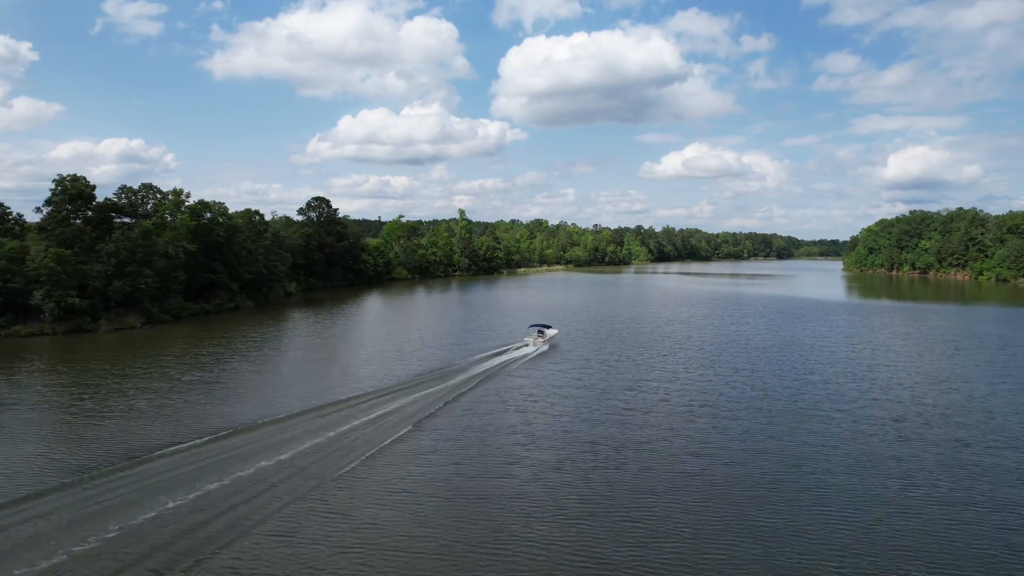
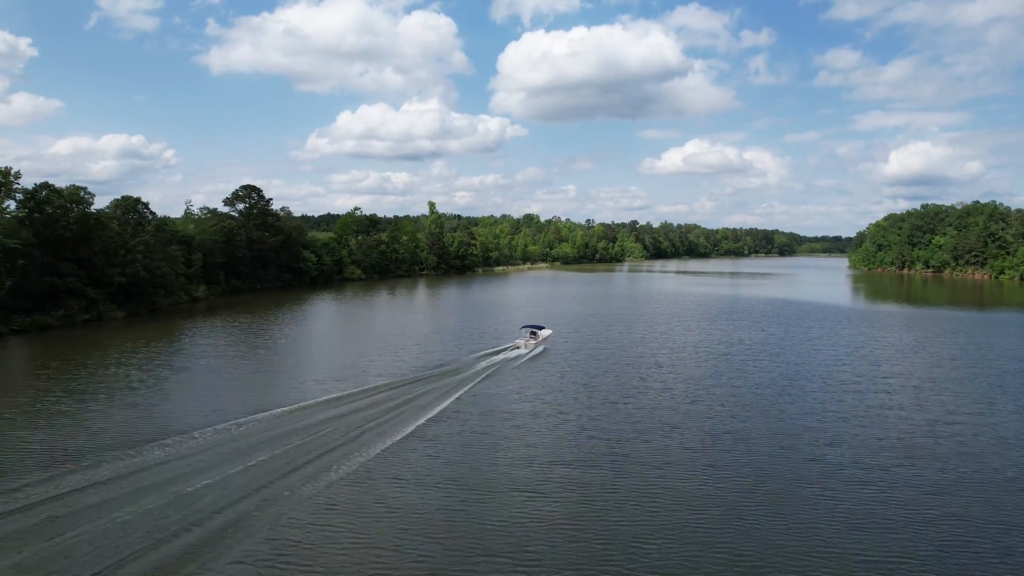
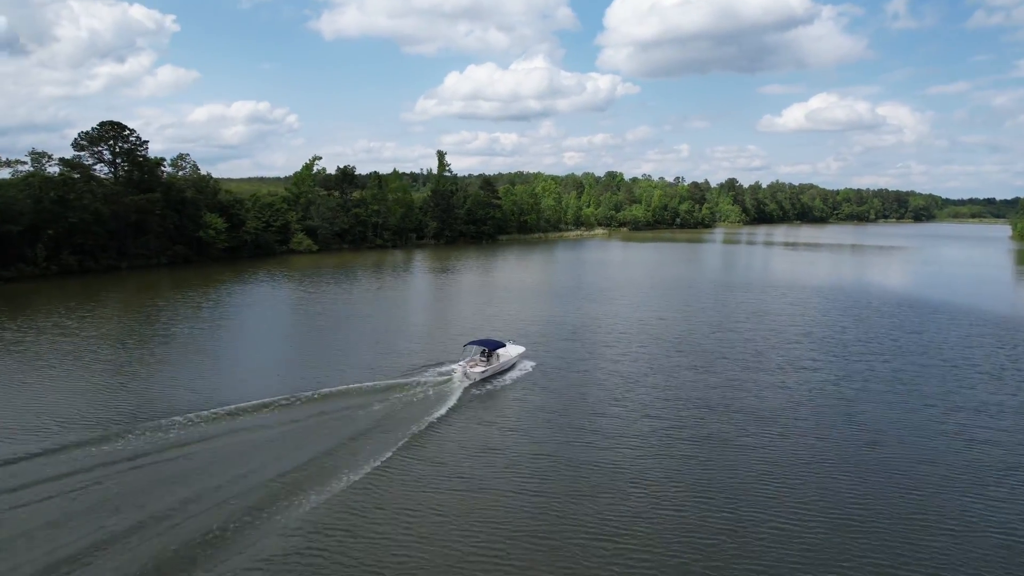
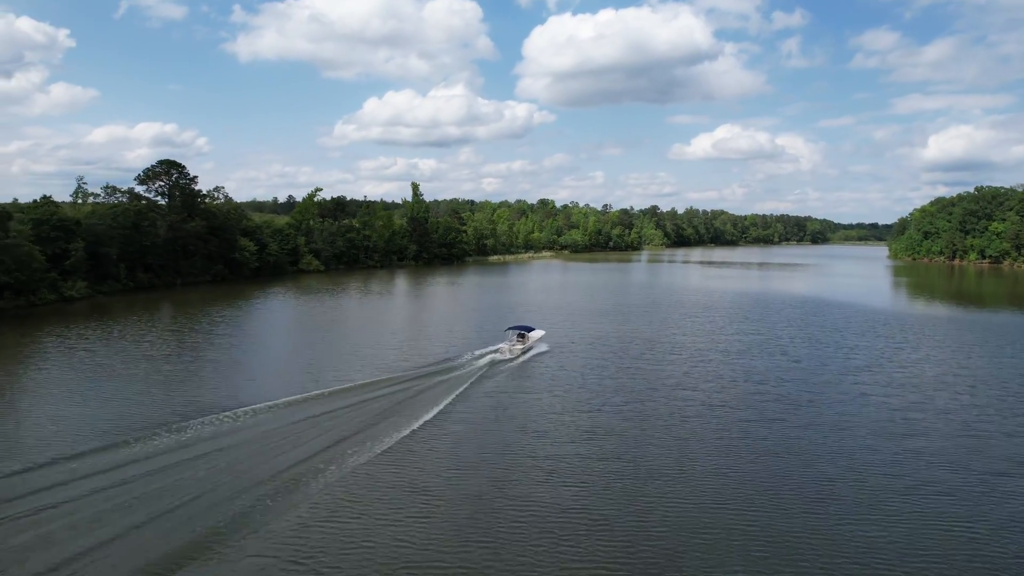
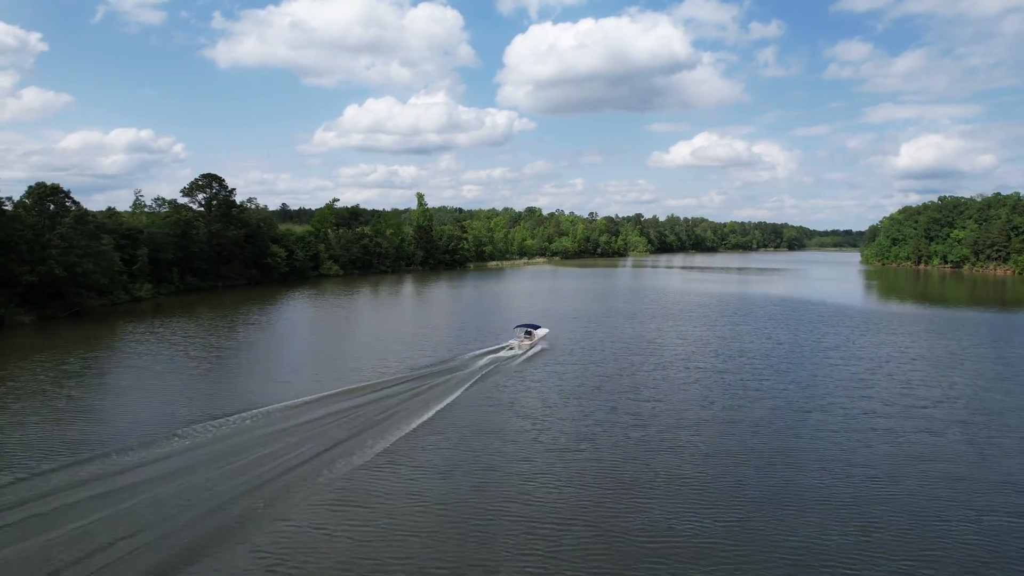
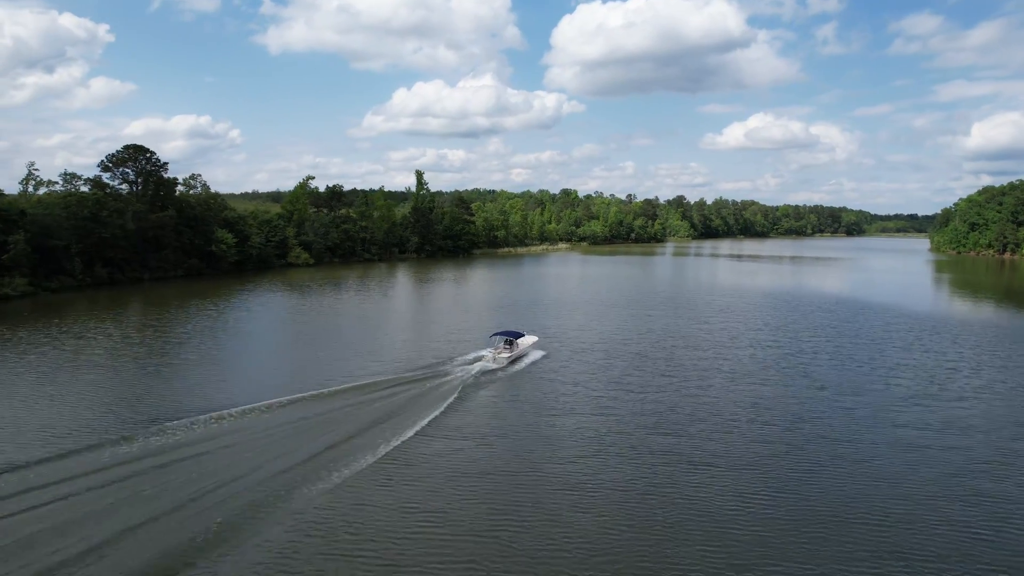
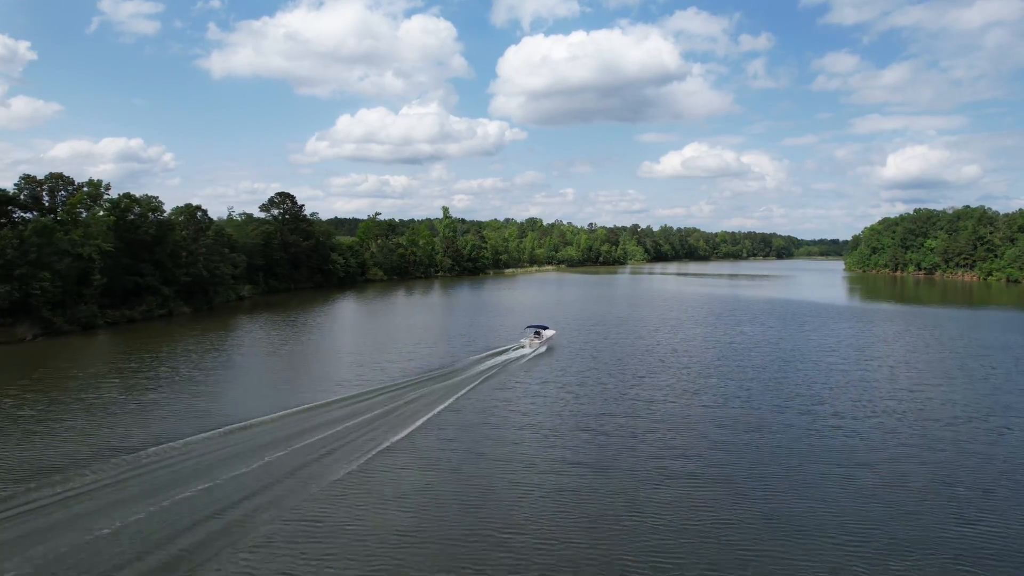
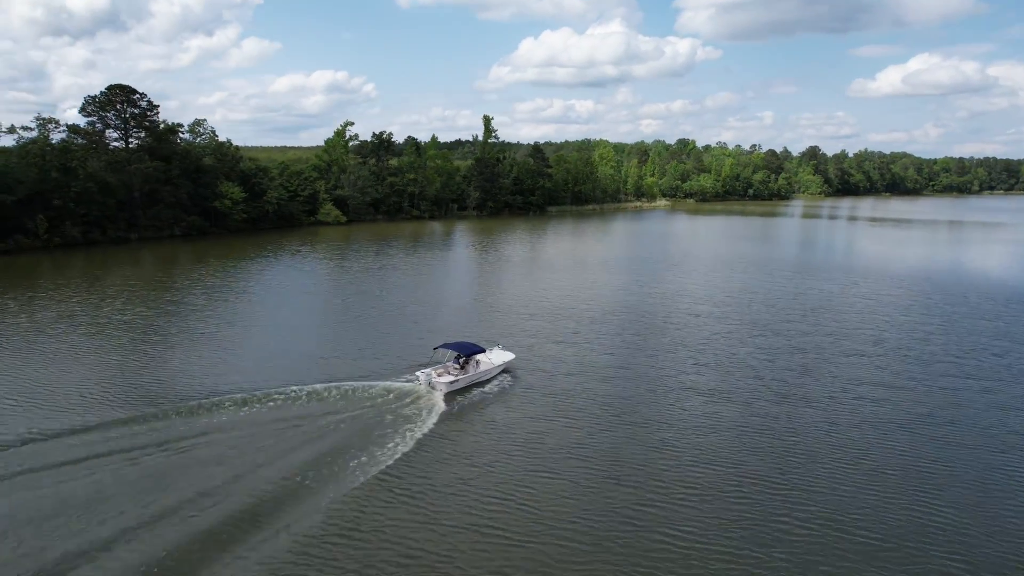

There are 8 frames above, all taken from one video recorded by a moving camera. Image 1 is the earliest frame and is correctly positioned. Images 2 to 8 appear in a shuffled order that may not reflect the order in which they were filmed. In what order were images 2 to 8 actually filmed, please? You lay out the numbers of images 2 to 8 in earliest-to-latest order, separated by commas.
7, 2, 5, 4, 6, 3, 8
